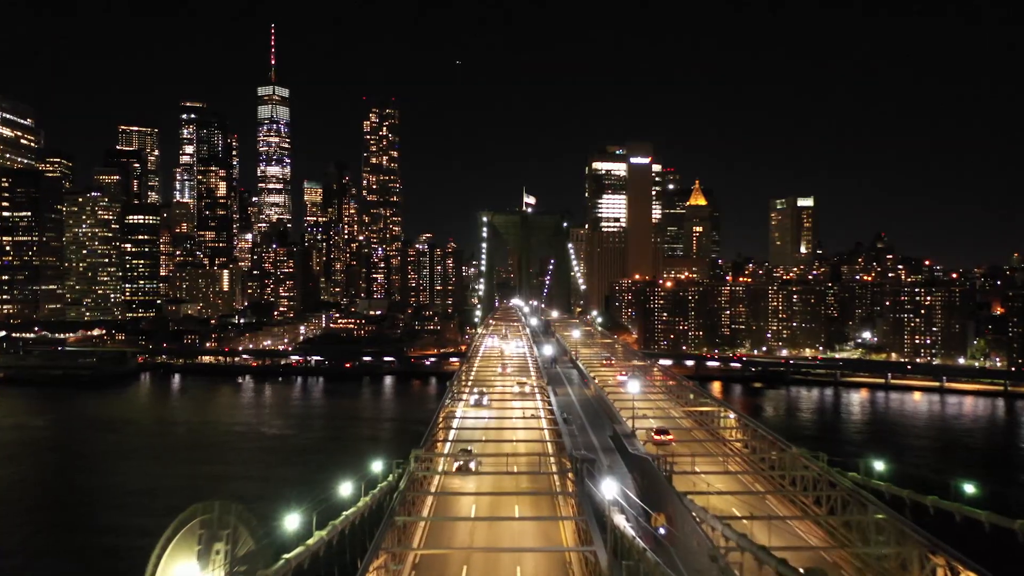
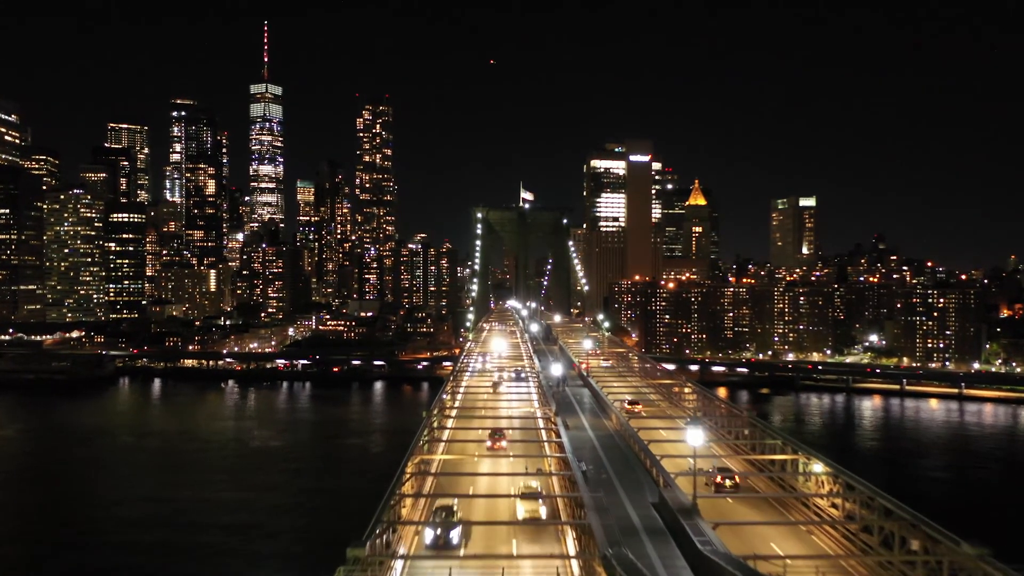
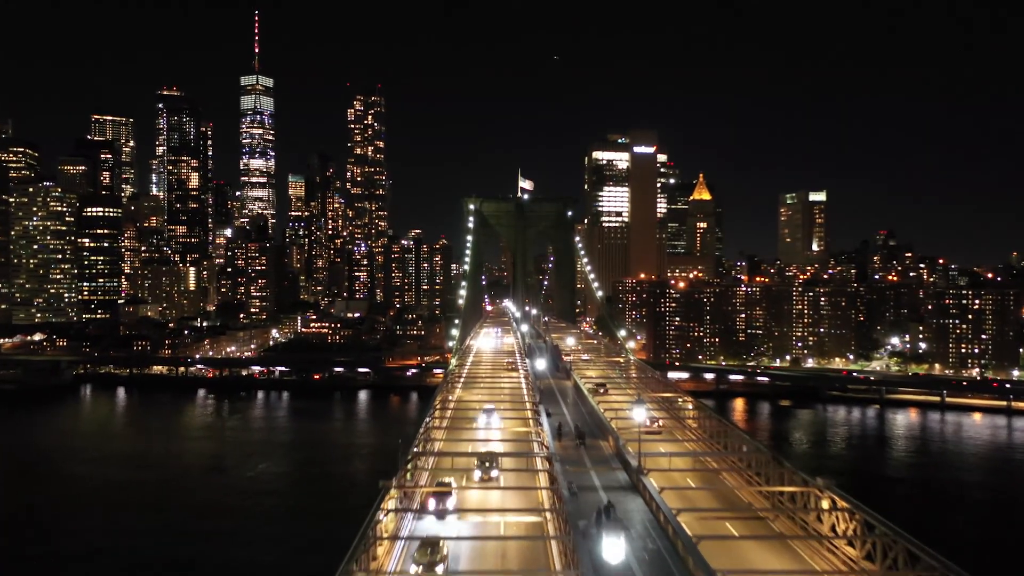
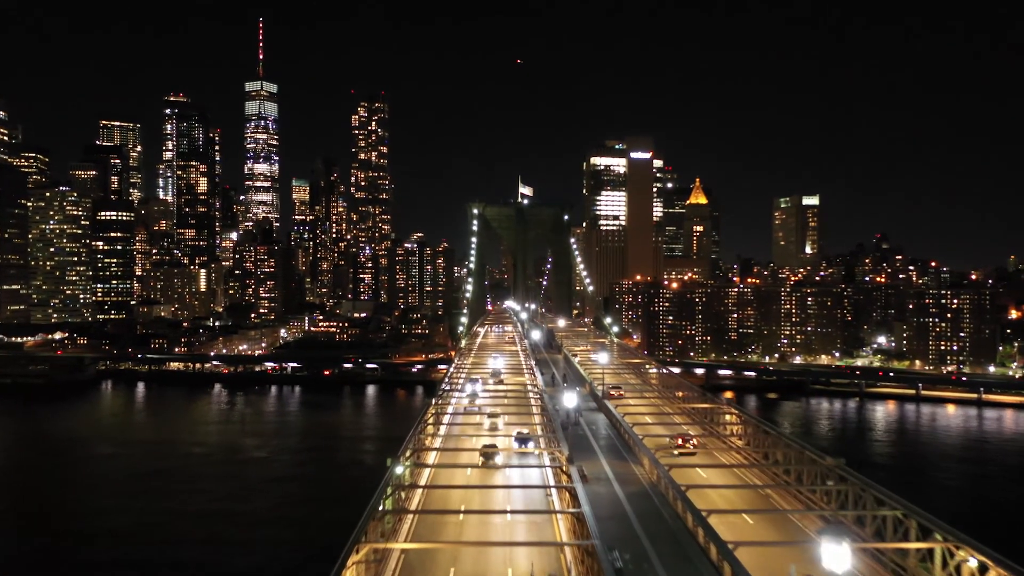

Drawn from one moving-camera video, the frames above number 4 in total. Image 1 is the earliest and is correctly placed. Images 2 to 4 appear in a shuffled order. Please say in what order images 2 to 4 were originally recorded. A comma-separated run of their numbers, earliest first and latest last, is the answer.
2, 4, 3
